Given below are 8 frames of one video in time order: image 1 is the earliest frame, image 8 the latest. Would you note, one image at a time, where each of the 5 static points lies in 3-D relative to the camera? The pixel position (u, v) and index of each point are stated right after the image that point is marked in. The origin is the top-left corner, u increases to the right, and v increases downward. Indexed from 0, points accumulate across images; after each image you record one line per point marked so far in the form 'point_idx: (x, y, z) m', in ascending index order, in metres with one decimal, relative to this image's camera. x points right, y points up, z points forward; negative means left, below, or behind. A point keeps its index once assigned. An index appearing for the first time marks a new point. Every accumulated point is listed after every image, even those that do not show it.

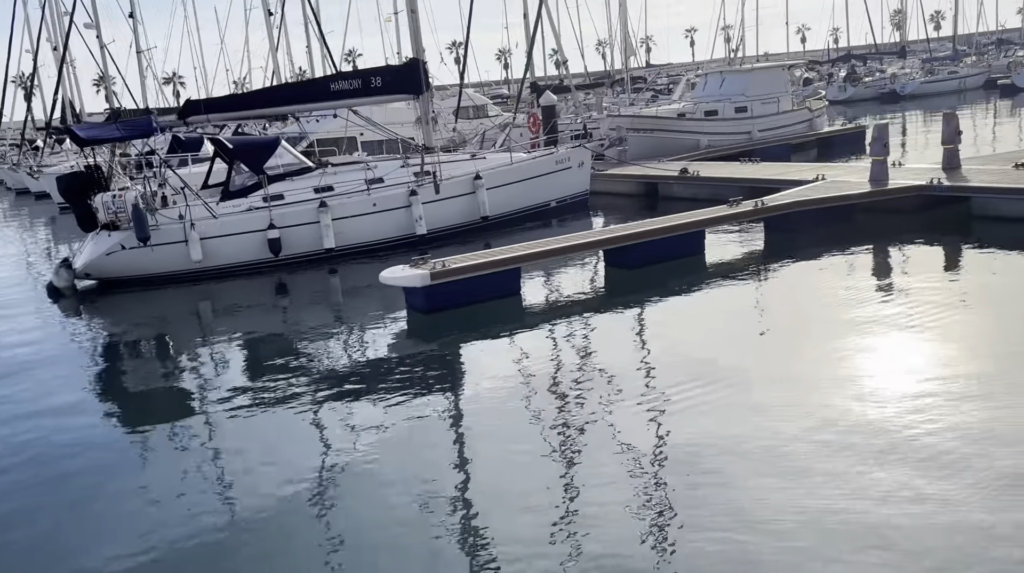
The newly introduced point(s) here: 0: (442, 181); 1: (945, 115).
0: (-1.1, +1.7, +16.7) m
1: (+6.6, +2.6, +15.3) m
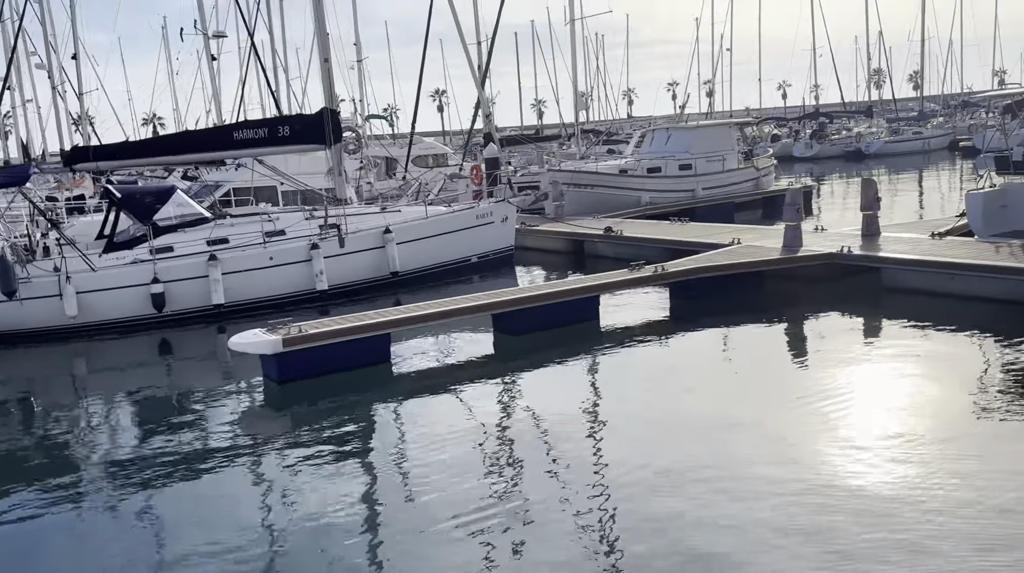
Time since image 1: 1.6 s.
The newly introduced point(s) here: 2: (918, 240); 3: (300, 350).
0: (-2.5, +0.8, +16.0) m
1: (+5.2, +1.6, +14.8) m
2: (+5.6, +0.6, +14.4) m
3: (-2.3, -0.7, +10.7) m
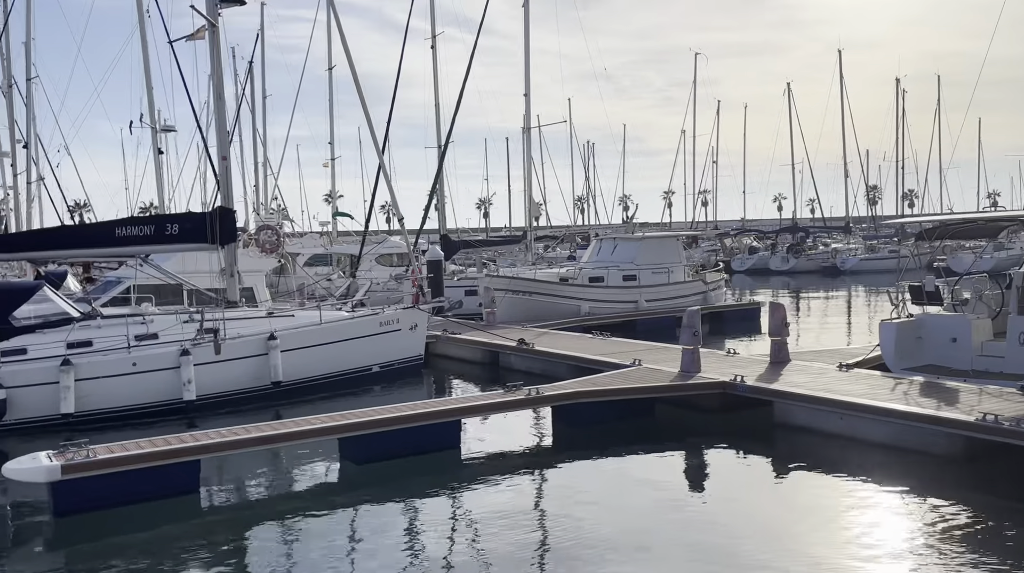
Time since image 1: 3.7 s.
0: (-4.2, -0.8, +15.0) m
1: (+3.6, -0.2, +14.0) m
2: (+4.0, -1.1, +13.5) m
3: (-3.9, -1.7, +9.6) m
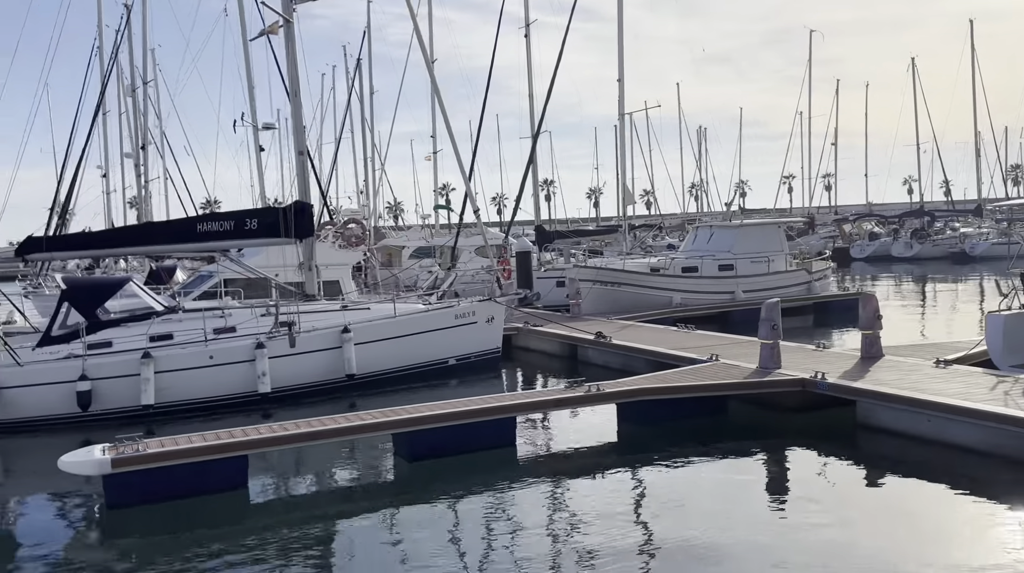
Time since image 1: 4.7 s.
0: (-3.1, -0.7, +15.1) m
1: (+4.5, -0.1, +13.3) m
2: (+4.9, -1.0, +12.7) m
3: (-3.4, -1.7, +9.7) m
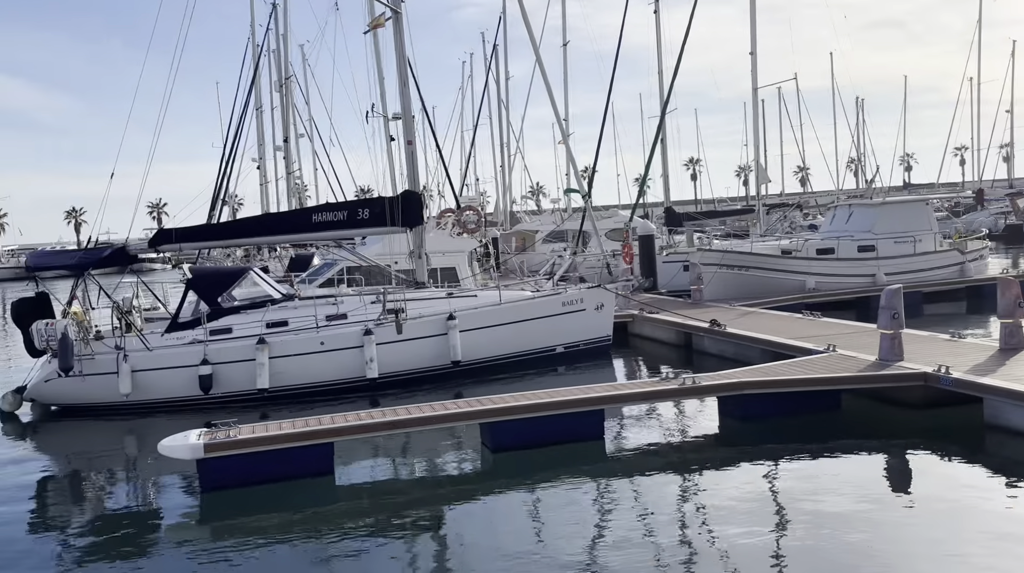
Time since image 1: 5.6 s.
0: (-1.6, -0.5, +15.1) m
1: (+5.7, +0.1, +12.2) m
2: (+6.0, -0.8, +11.6) m
3: (-2.6, -1.6, +9.8) m
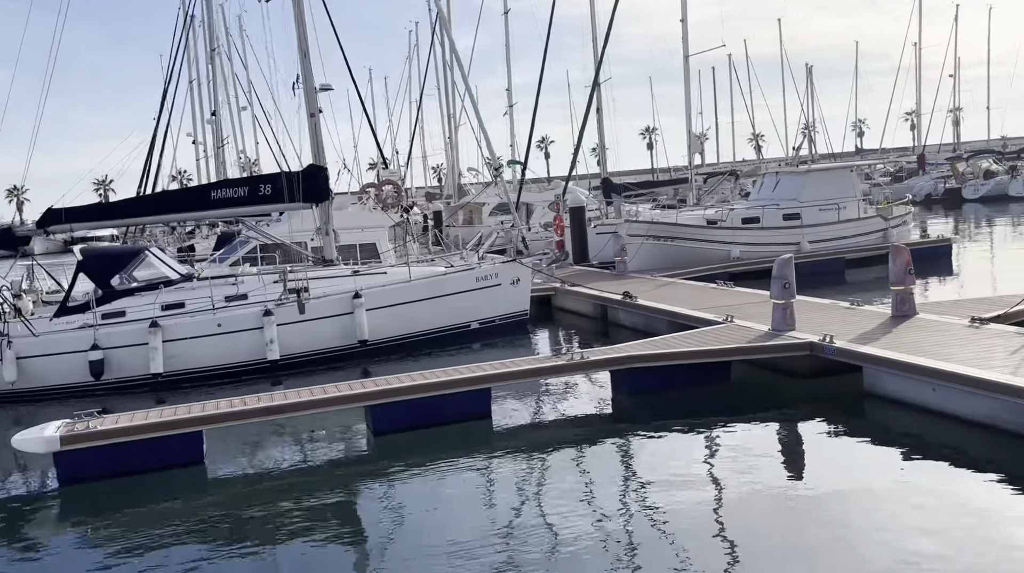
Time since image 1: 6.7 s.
0: (-2.9, -0.2, +14.9) m
1: (+4.5, +0.5, +12.3) m
2: (+4.8, -0.5, +11.7) m
3: (-3.7, -1.5, +9.5) m
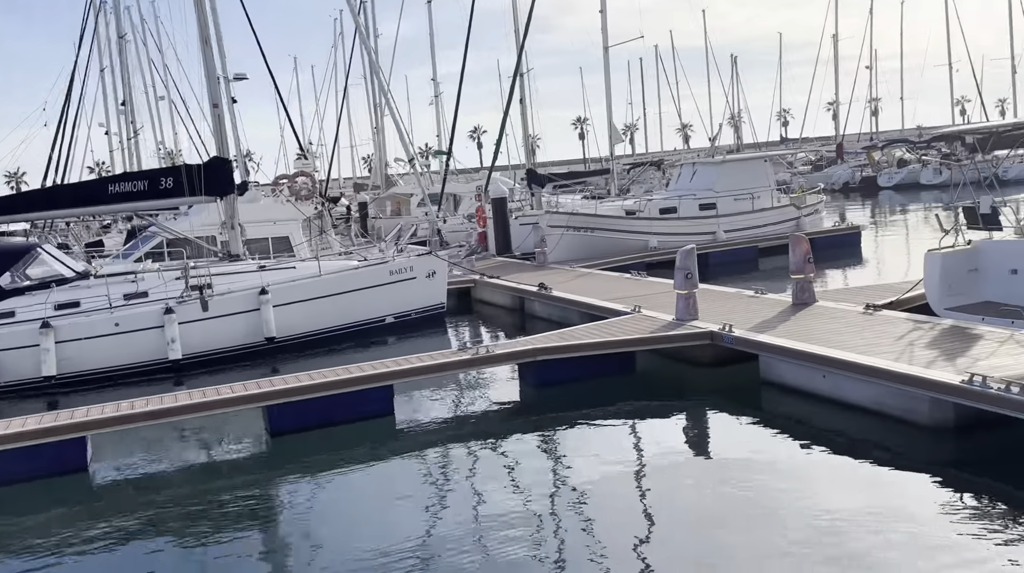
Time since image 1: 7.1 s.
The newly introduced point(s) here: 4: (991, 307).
0: (-4.2, -0.1, +14.6) m
1: (+3.4, +0.6, +12.4) m
2: (+3.8, -0.3, +12.0) m
3: (-4.7, -1.5, +9.2) m
4: (+5.2, -0.2, +11.2) m
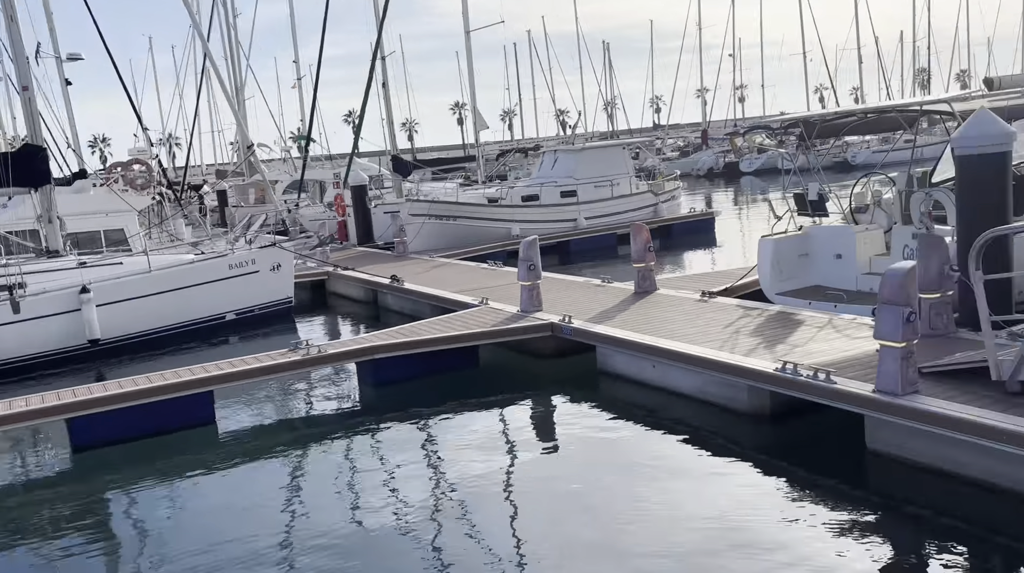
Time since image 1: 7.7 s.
0: (-6.2, -0.1, +13.8) m
1: (+1.5, +0.7, +12.5) m
2: (+1.9, -0.2, +12.1) m
3: (-6.1, -1.5, +8.4) m
4: (+3.4, 0.0, +11.5) m
